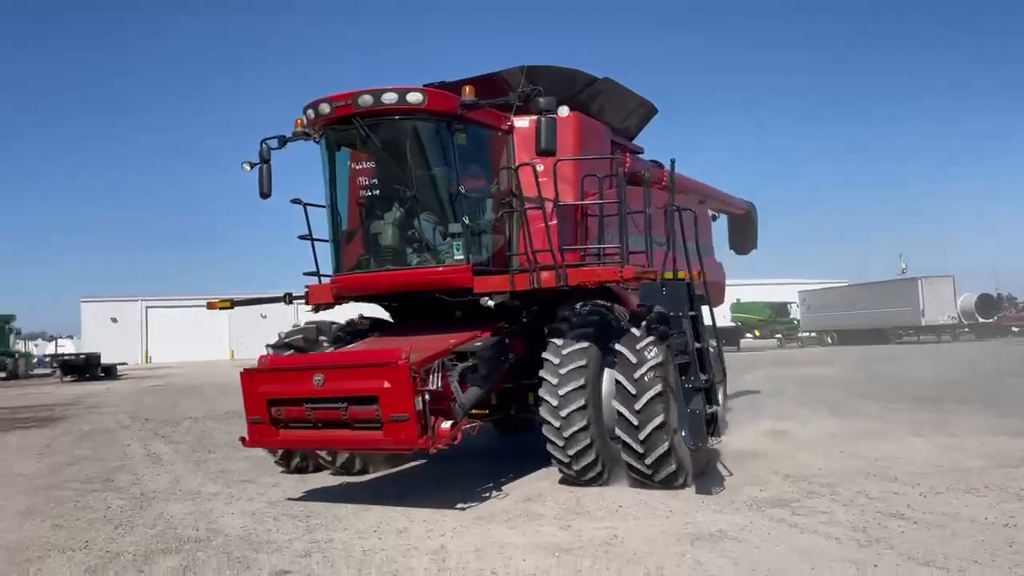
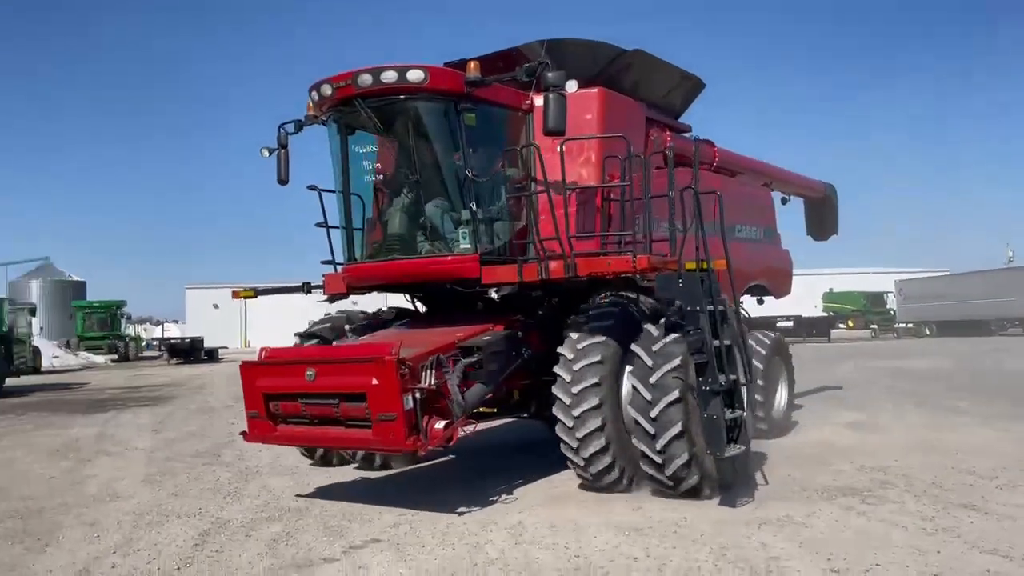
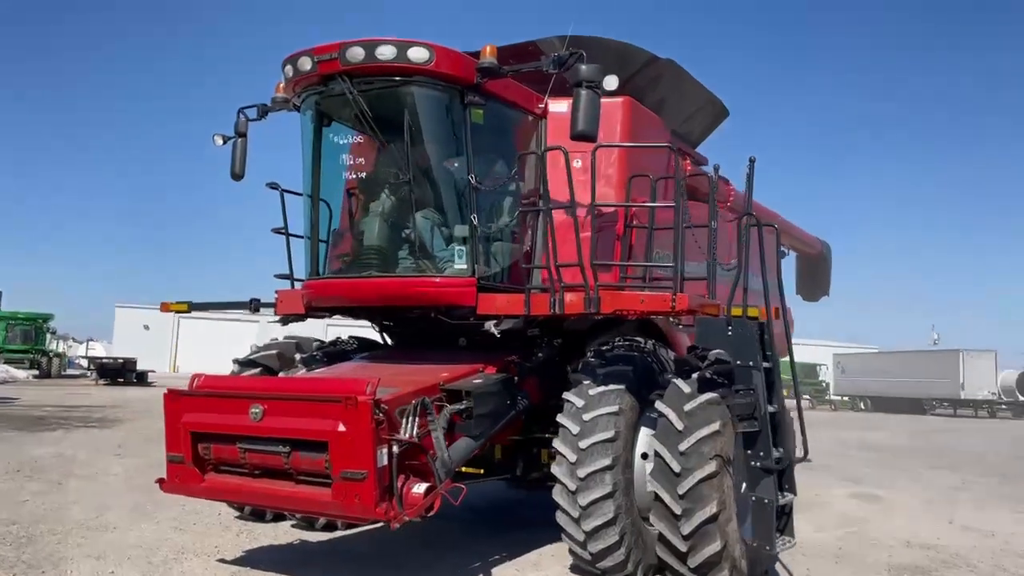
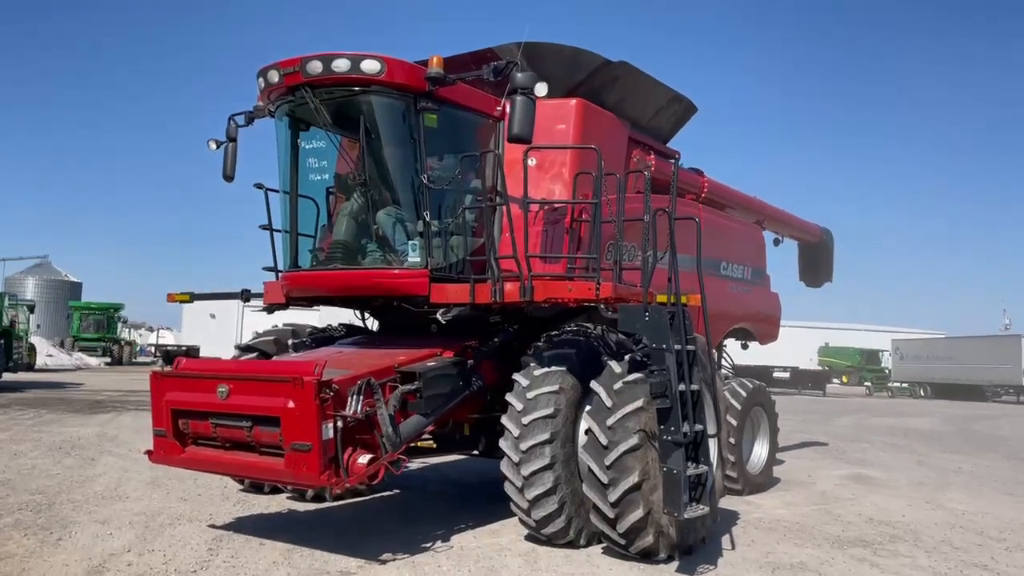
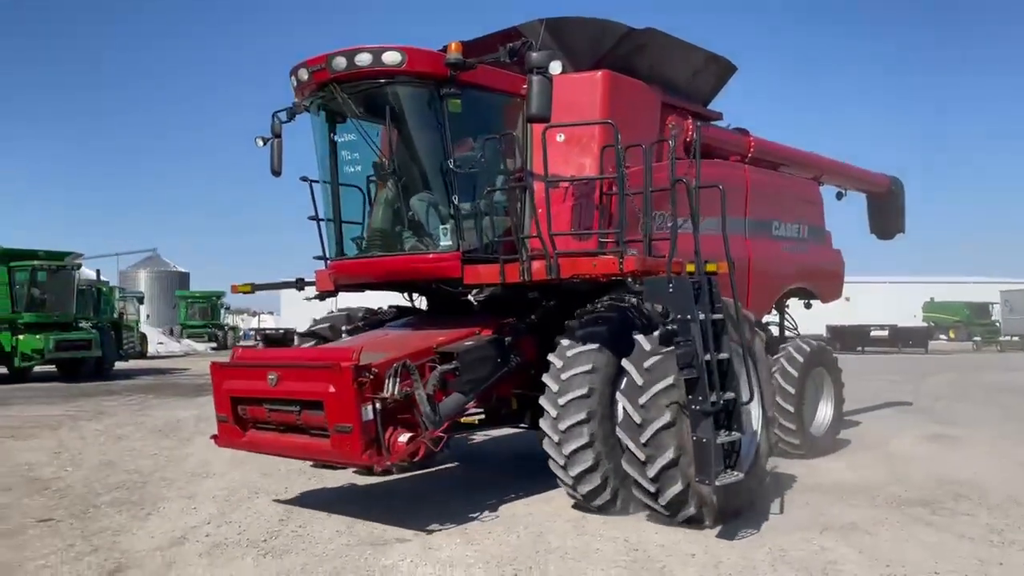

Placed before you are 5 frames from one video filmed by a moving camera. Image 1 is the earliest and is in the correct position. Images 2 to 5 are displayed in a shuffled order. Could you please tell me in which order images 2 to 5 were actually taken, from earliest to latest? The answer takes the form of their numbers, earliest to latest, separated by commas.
2, 5, 4, 3
